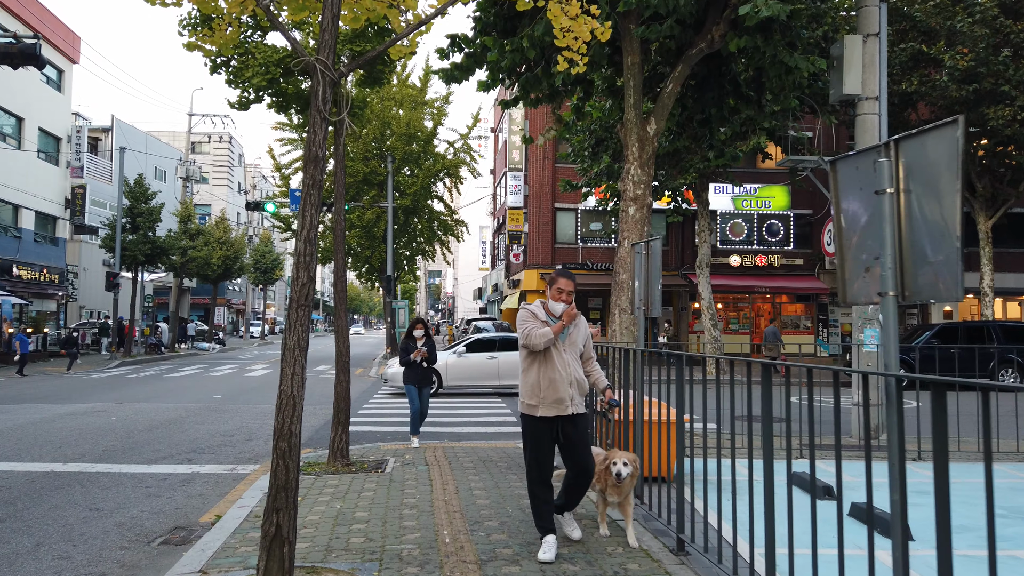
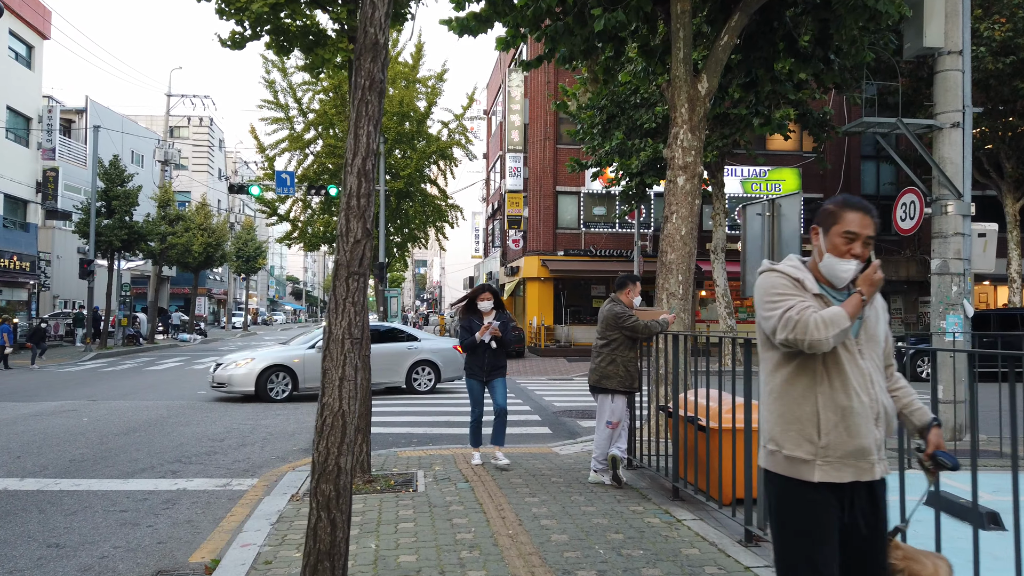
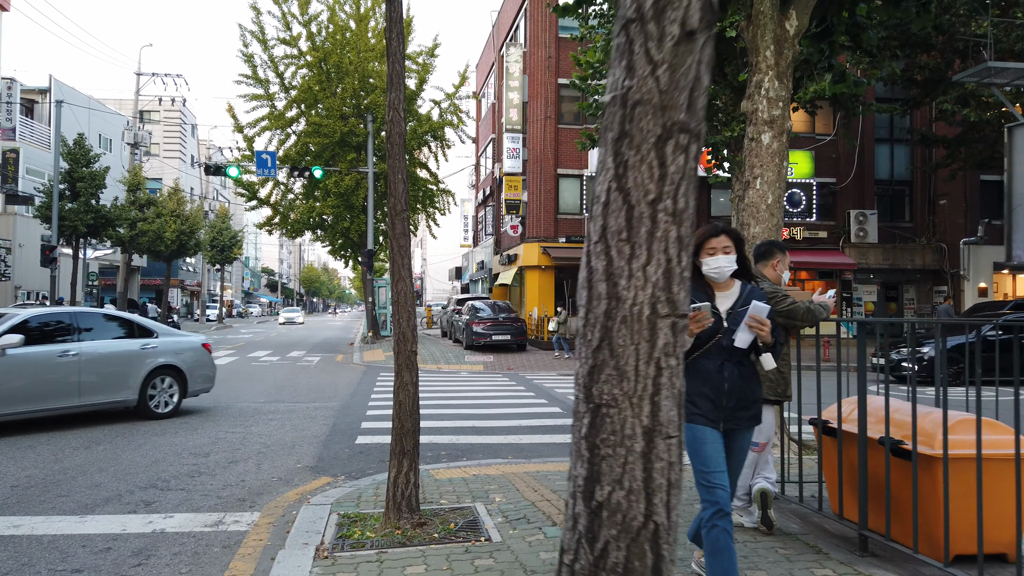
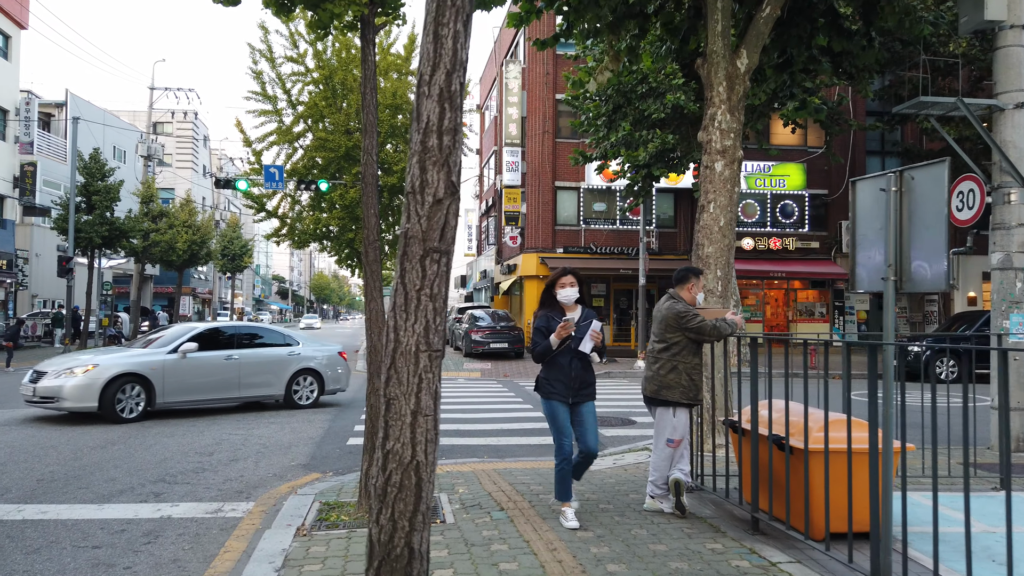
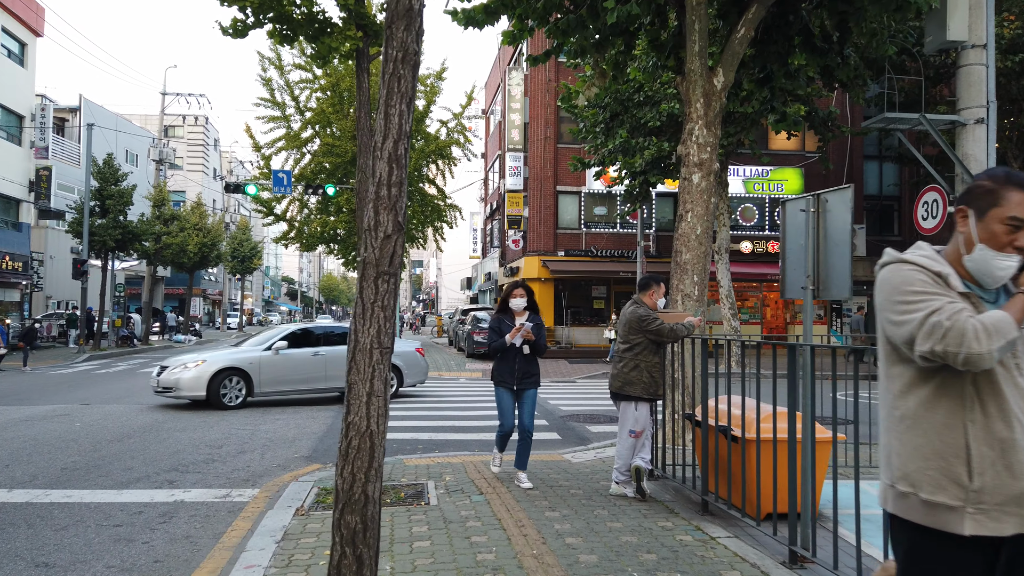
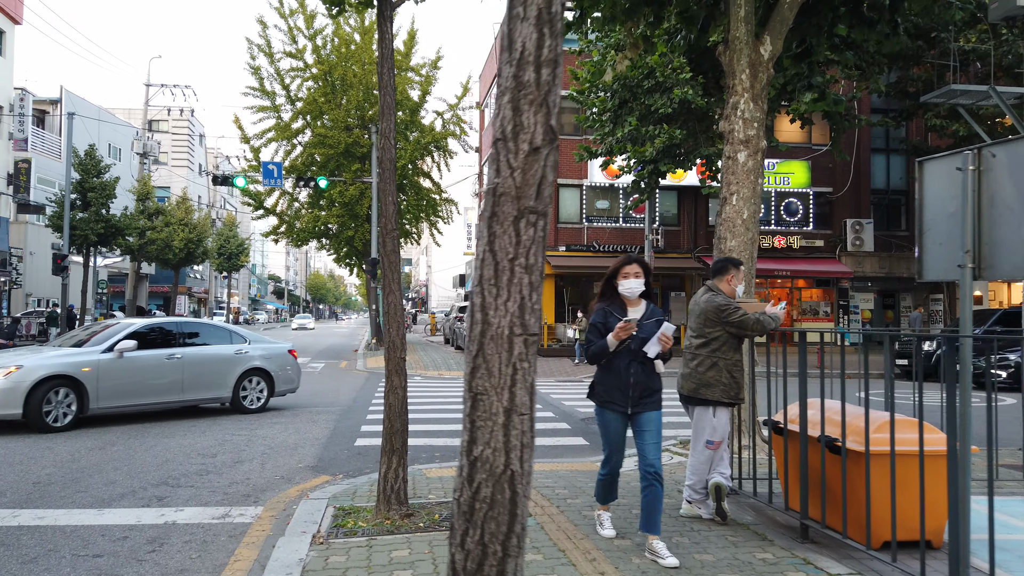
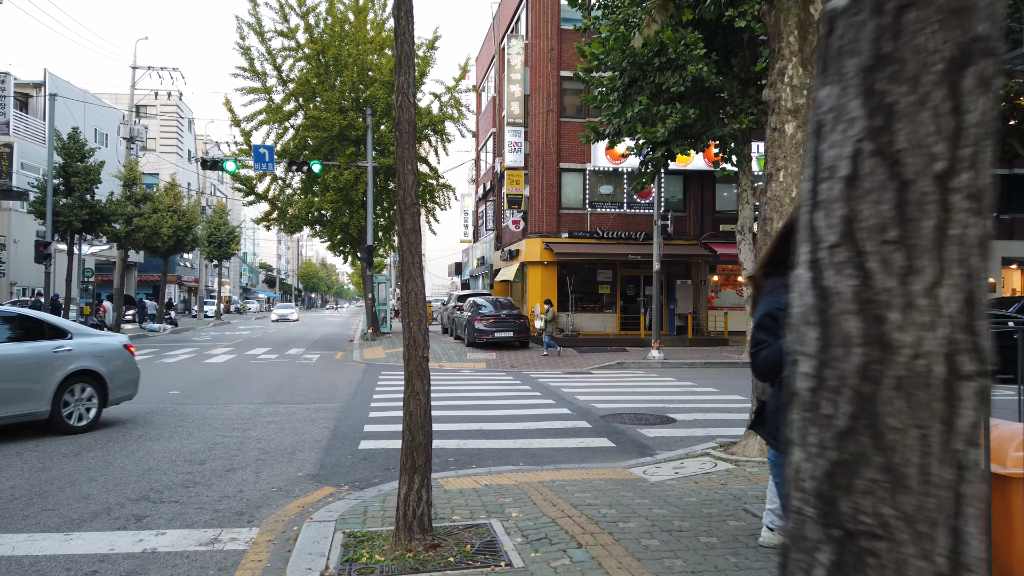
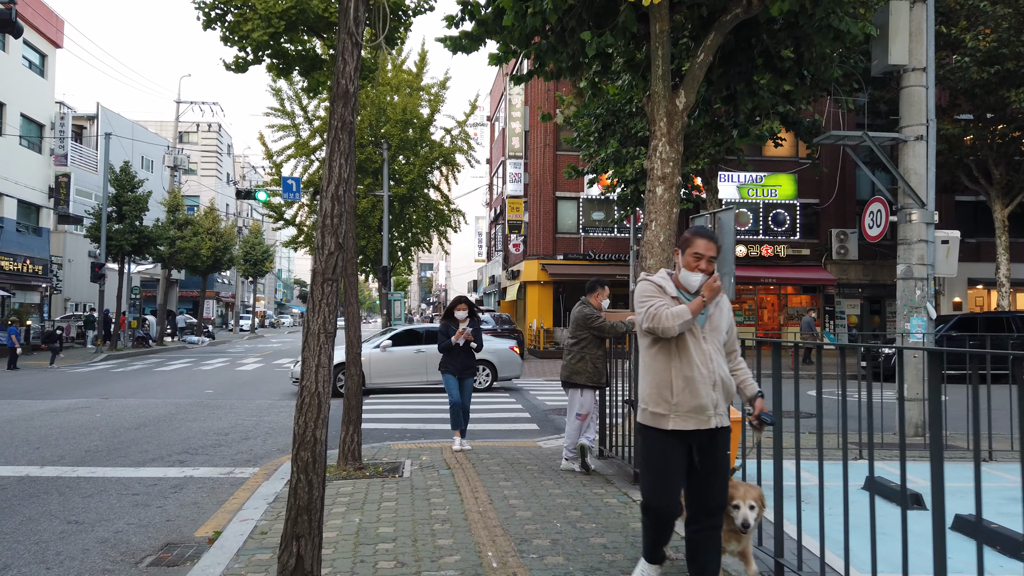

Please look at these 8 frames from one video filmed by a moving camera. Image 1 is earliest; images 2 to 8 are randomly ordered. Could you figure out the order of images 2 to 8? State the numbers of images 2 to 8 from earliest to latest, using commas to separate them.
8, 2, 5, 4, 6, 3, 7
